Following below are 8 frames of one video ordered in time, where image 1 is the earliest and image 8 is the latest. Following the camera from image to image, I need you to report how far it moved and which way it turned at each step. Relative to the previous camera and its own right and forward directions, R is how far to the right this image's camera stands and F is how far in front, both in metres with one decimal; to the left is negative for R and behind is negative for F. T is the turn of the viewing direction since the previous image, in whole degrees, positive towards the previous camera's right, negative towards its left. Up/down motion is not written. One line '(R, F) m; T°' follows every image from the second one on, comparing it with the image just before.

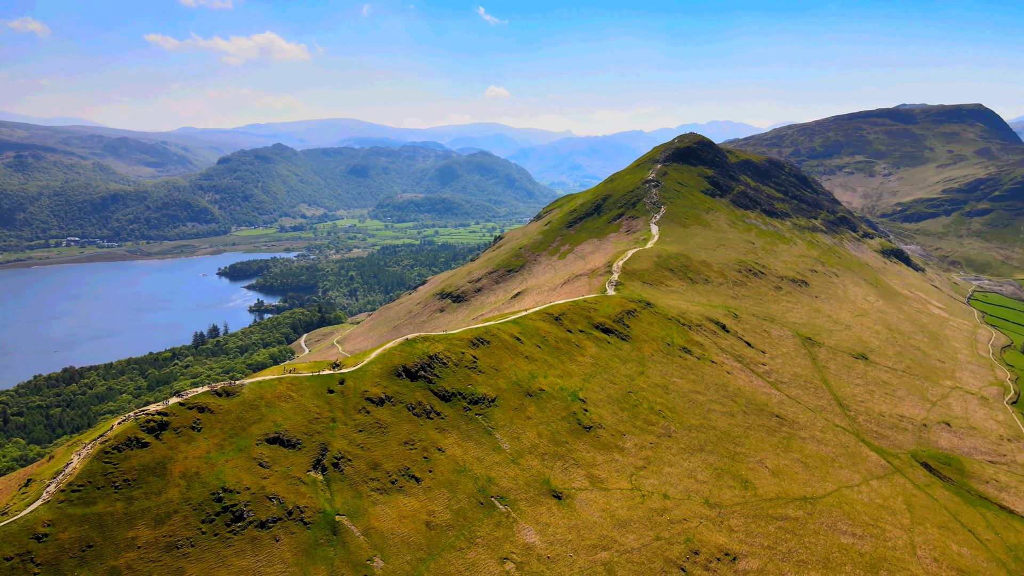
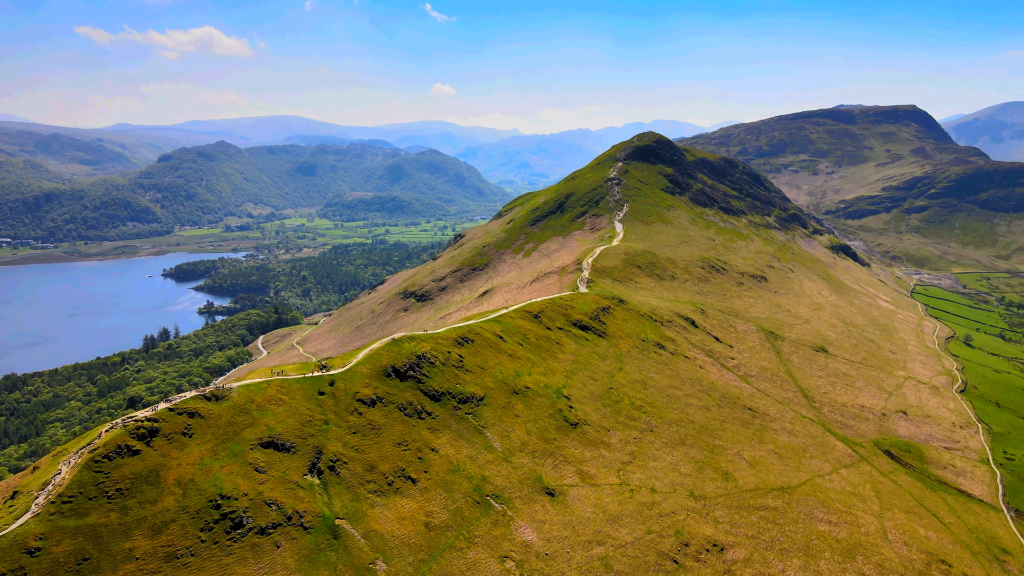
(-3.5, +0.2) m; +4°
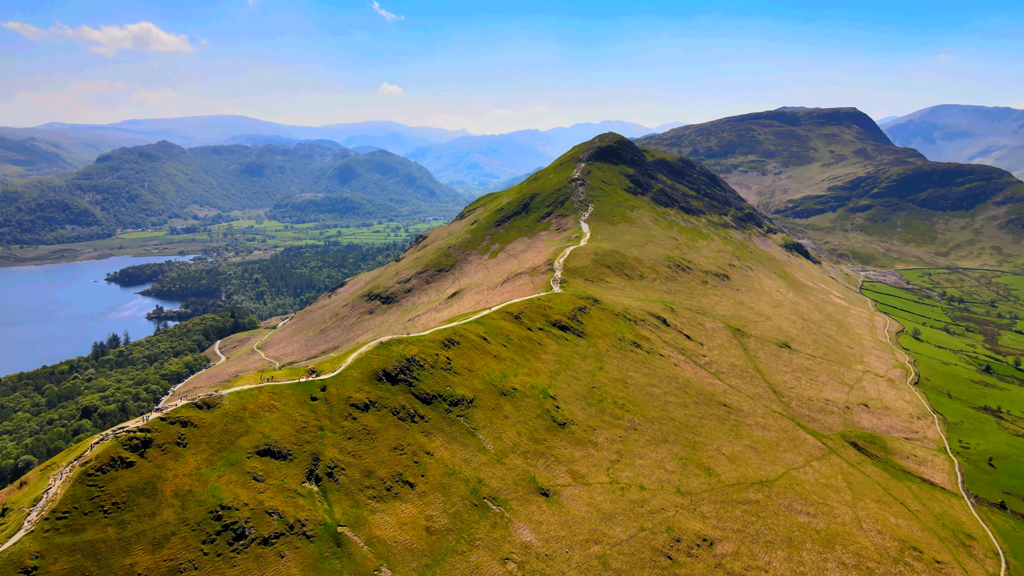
(-3.5, +0.2) m; +4°
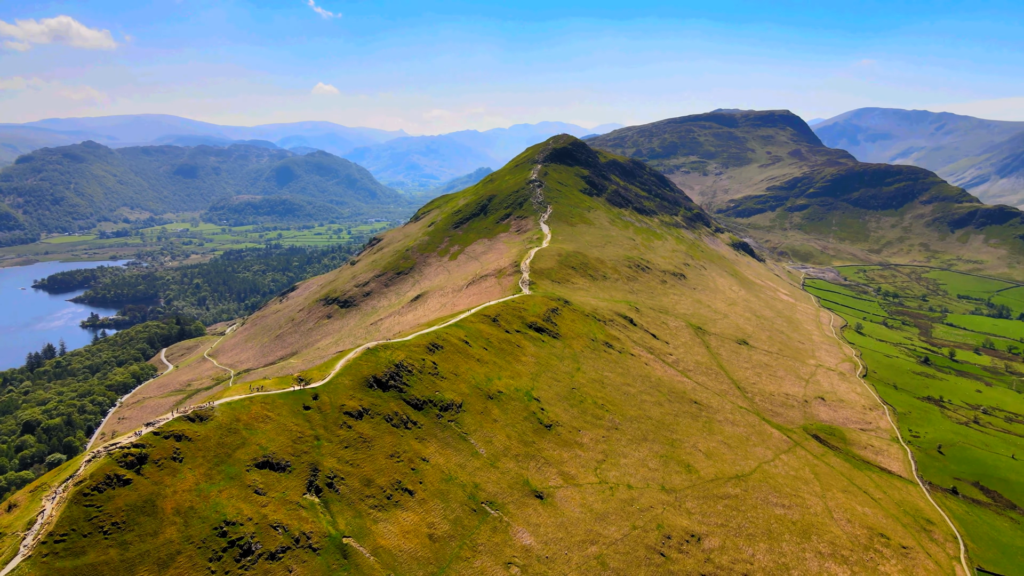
(-4.2, +0.2) m; +5°
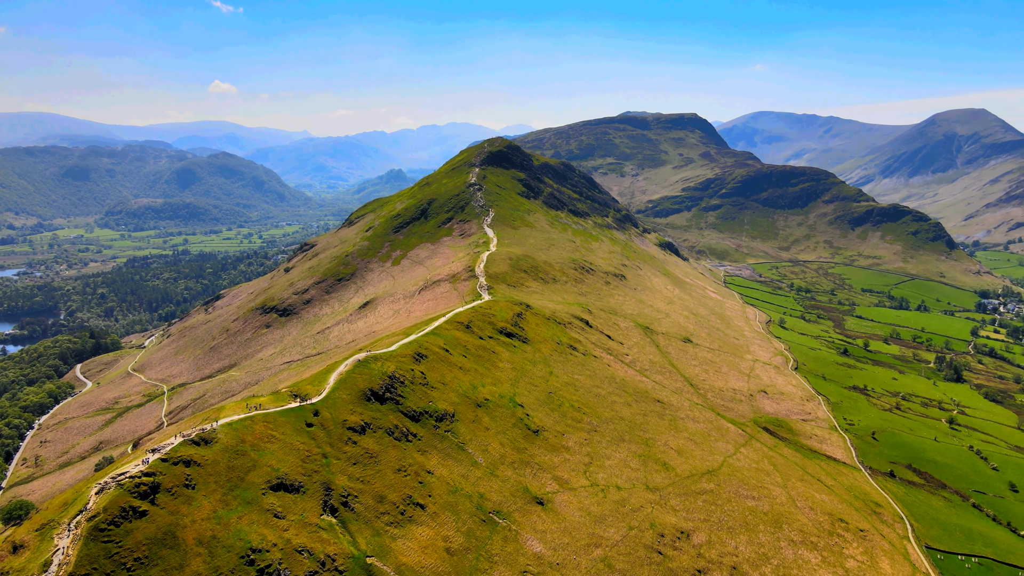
(-7.1, +0.5) m; +7°
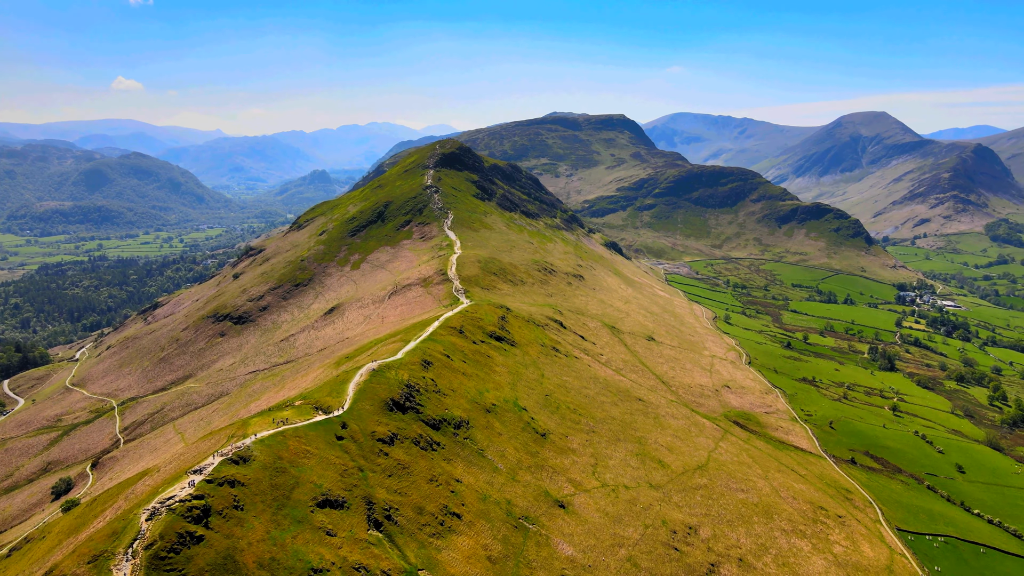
(-7.8, +0.3) m; +6°
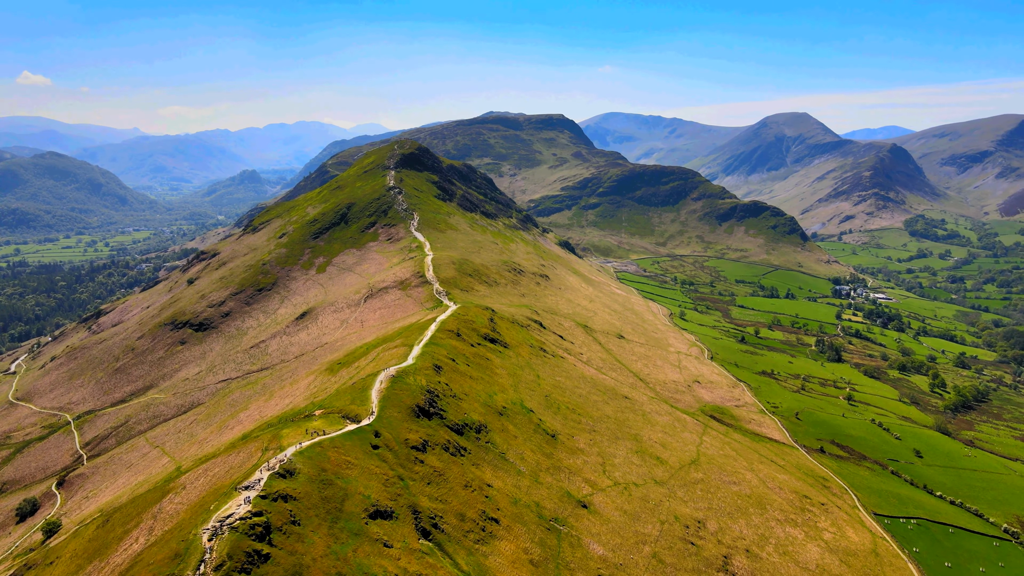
(-7.2, +0.3) m; +5°
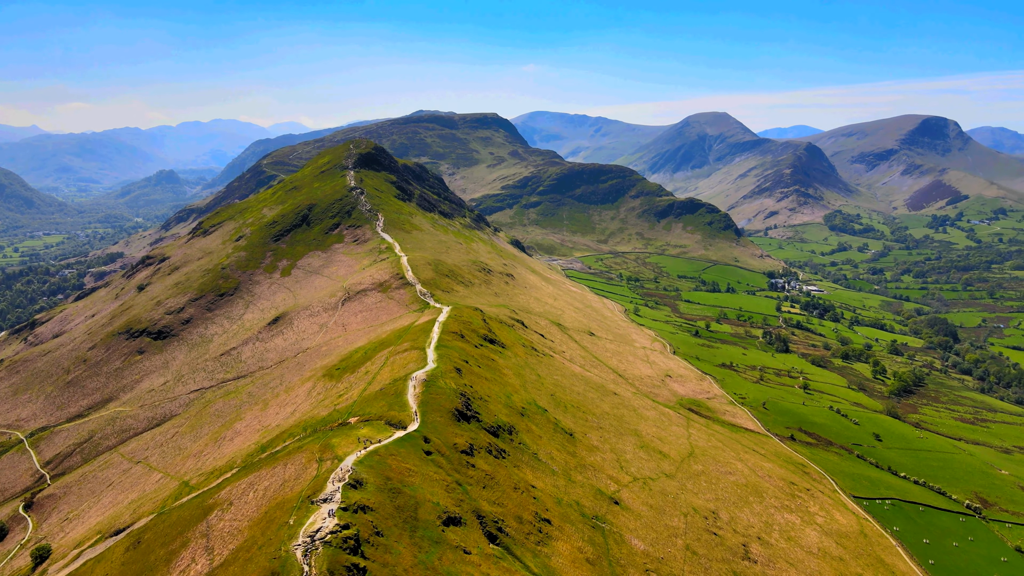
(-8.7, +0.4) m; +6°
